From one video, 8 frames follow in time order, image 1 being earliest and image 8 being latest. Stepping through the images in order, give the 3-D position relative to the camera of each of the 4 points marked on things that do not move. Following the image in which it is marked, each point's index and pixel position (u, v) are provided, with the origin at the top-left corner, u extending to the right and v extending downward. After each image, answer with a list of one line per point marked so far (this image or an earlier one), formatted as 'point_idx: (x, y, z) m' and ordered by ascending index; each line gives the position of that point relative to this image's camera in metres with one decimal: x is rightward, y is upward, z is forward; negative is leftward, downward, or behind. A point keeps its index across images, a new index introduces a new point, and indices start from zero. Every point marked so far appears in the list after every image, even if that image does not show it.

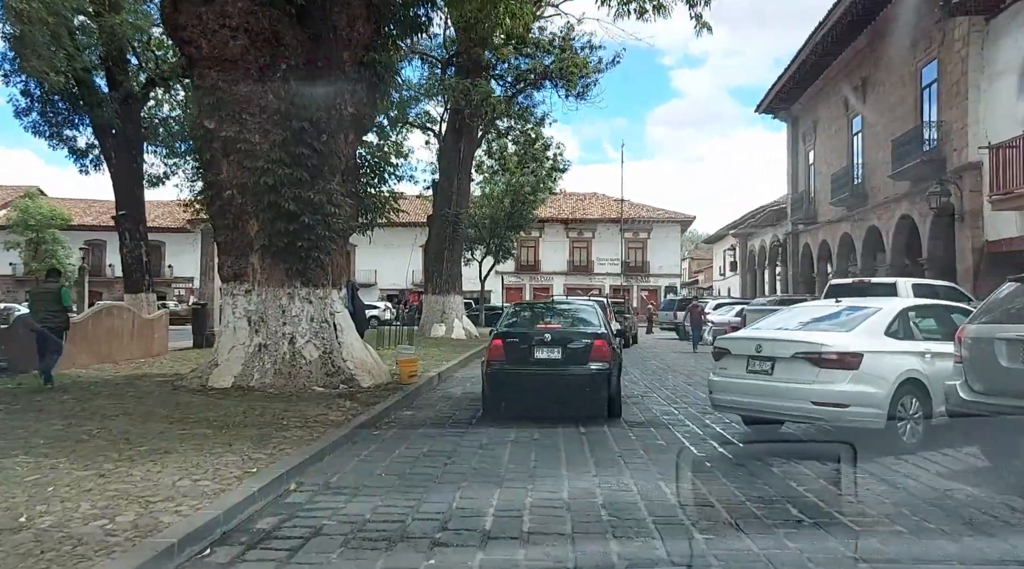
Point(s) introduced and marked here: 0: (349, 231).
0: (-2.3, +0.8, +12.1) m
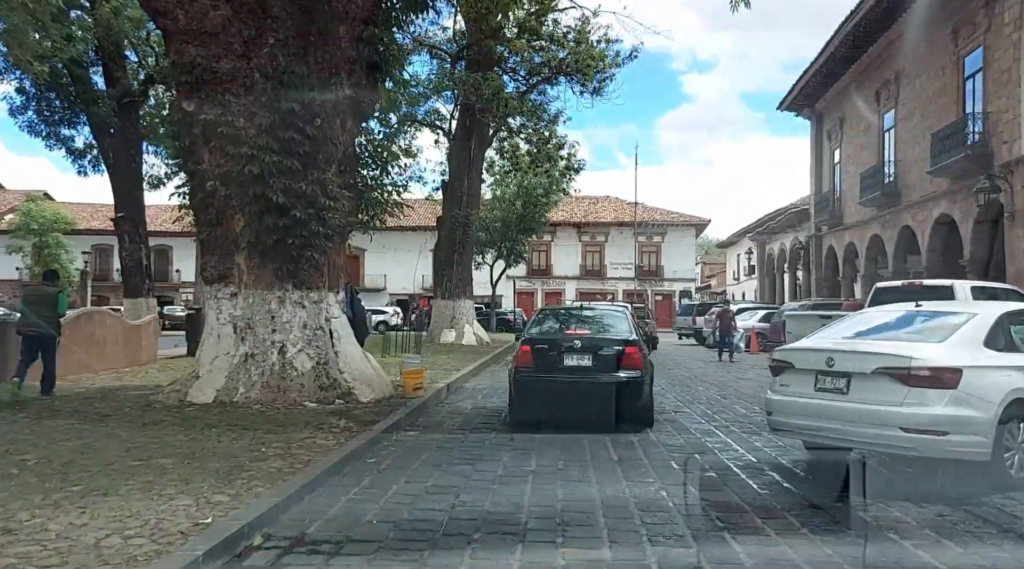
0: (-2.1, +0.7, +10.8) m
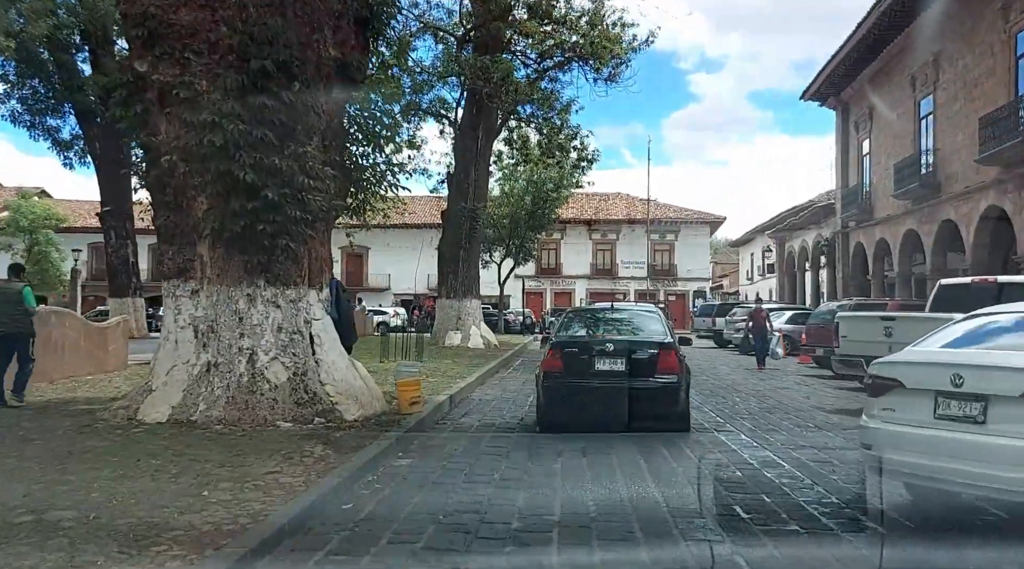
0: (-1.9, +0.8, +9.2) m
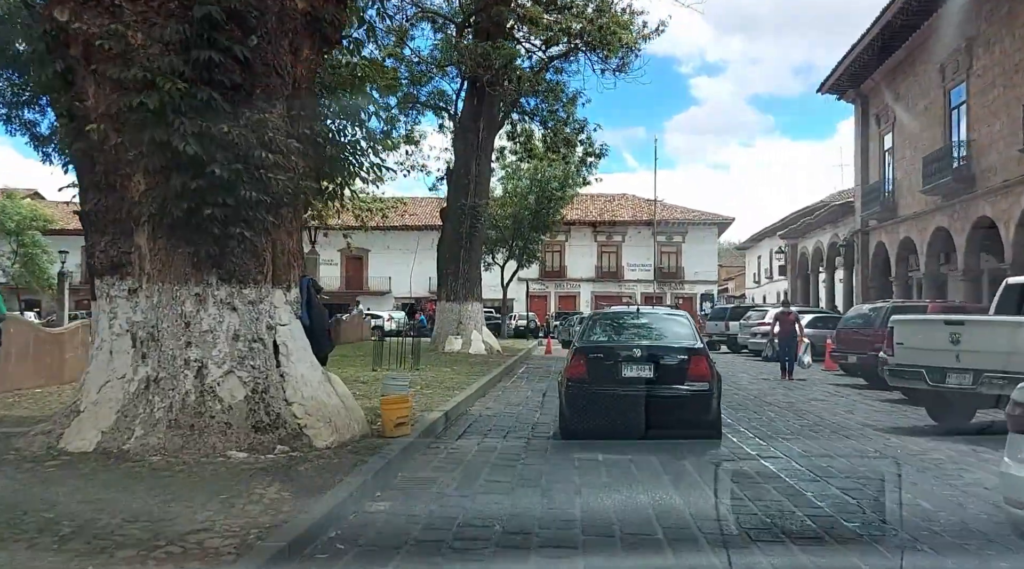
0: (-1.9, +0.8, +7.6) m
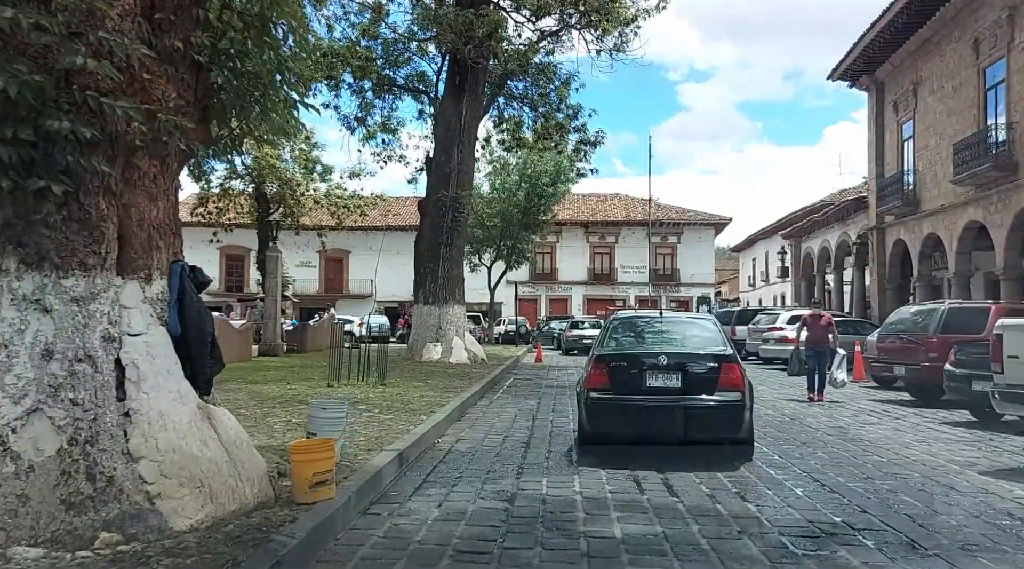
0: (-2.0, +0.9, +5.1) m
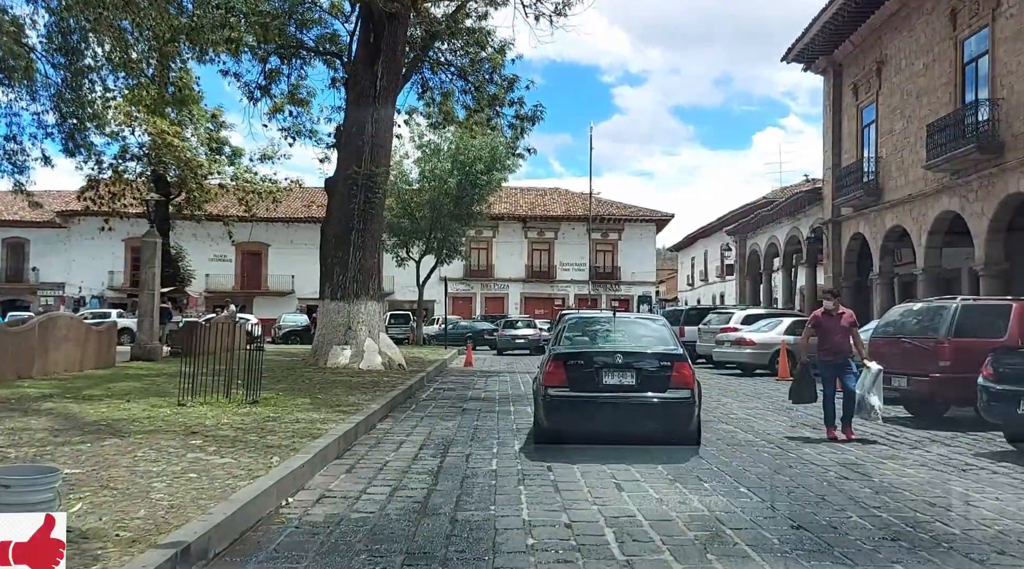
0: (-2.5, +1.0, +2.0) m
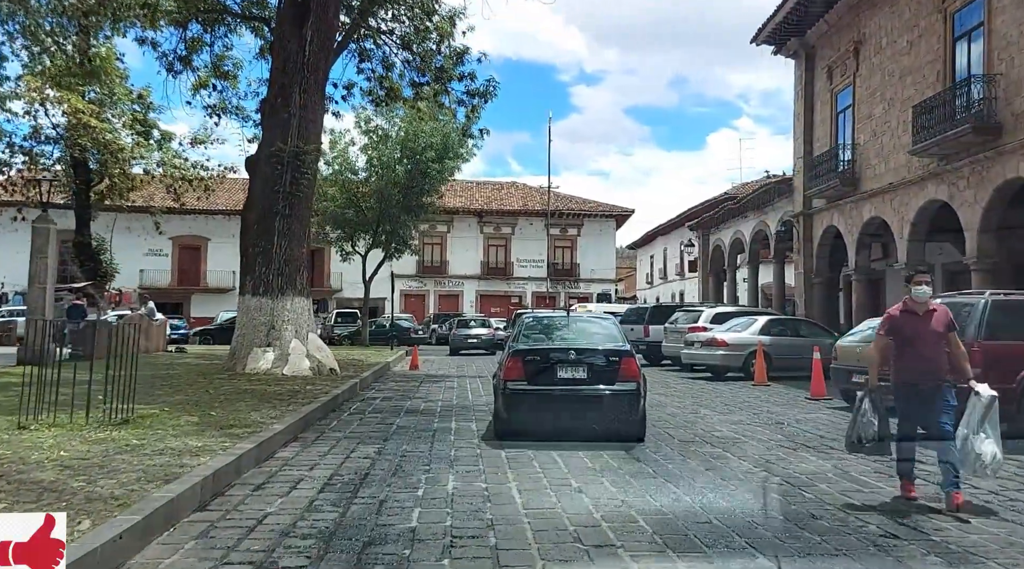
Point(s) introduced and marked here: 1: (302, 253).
0: (-2.7, +1.1, -0.2) m
1: (-4.1, +0.6, +16.4) m
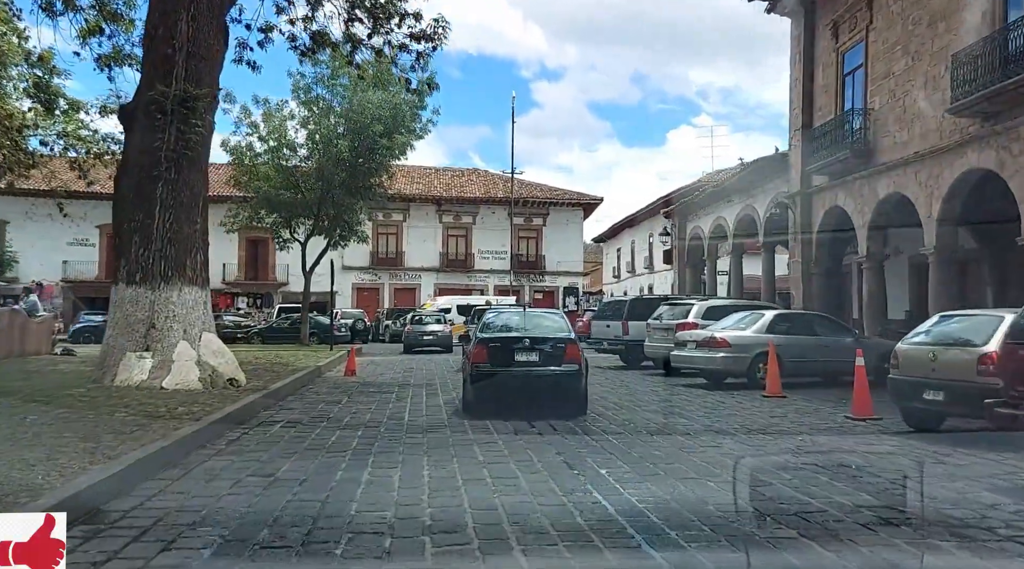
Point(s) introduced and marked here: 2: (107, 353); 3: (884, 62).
0: (-2.7, +1.2, -3.8) m
1: (-4.8, +0.8, +12.7) m
2: (-5.9, -1.0, +12.5) m
3: (+8.1, +4.8, +18.2) m
